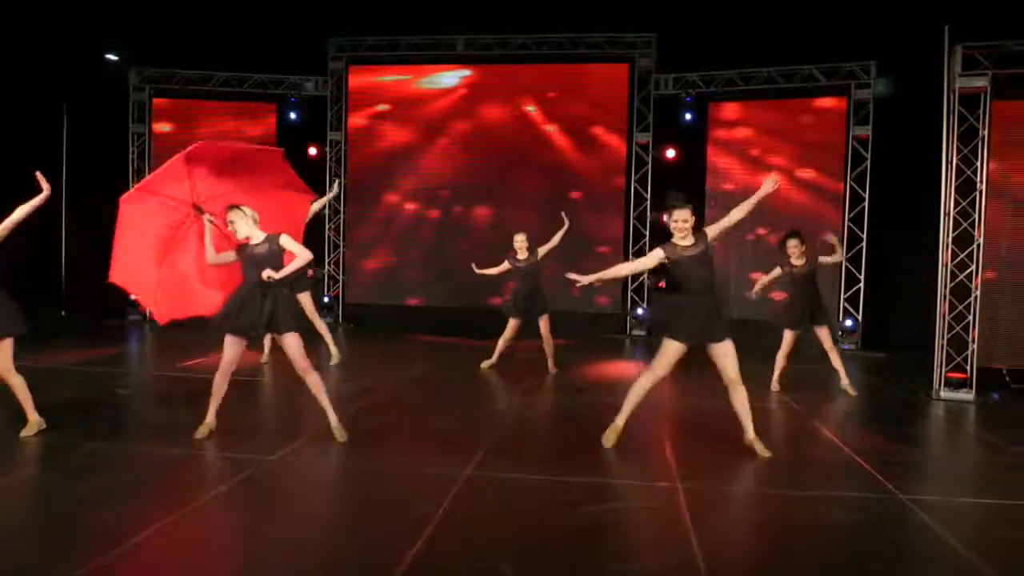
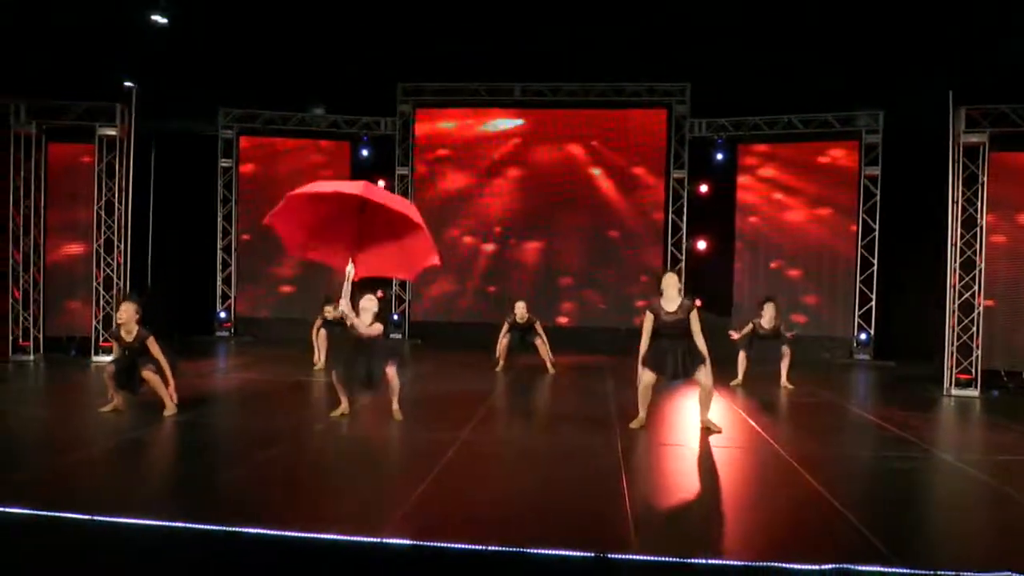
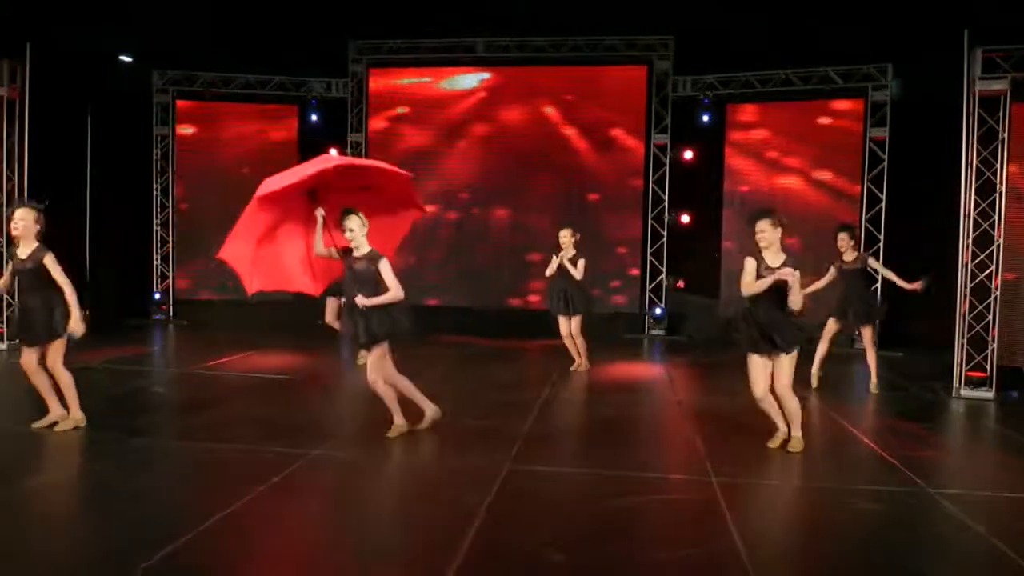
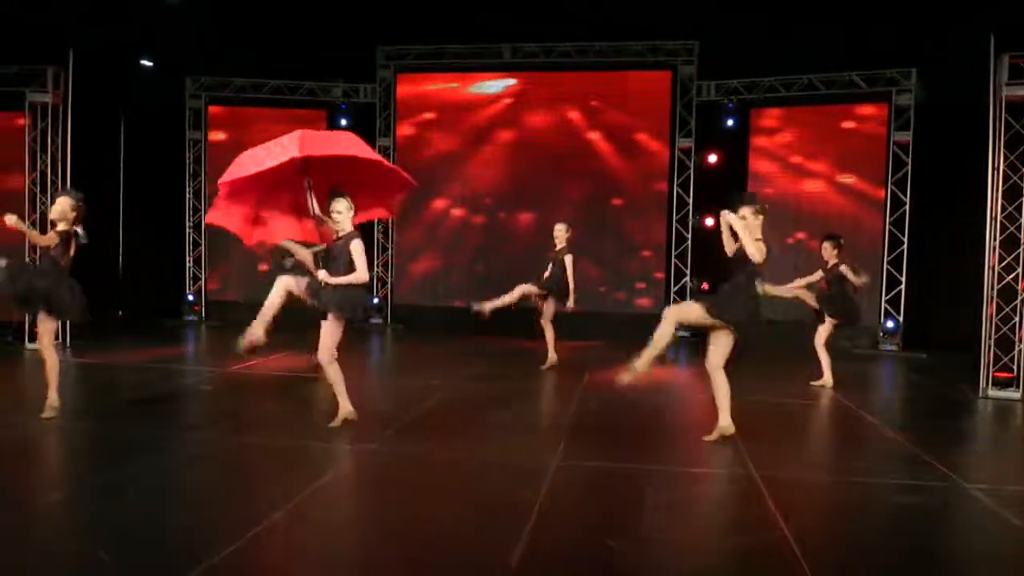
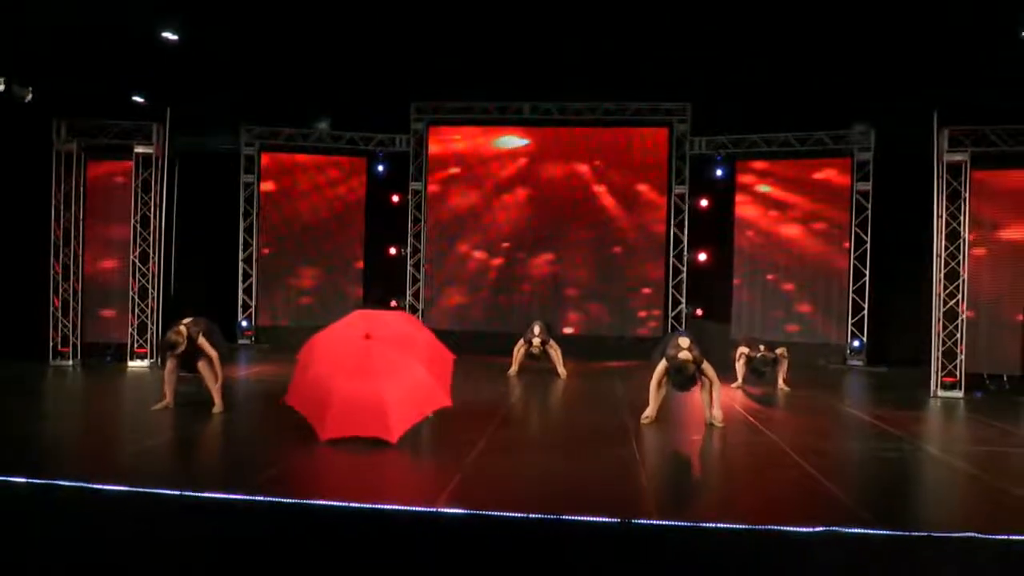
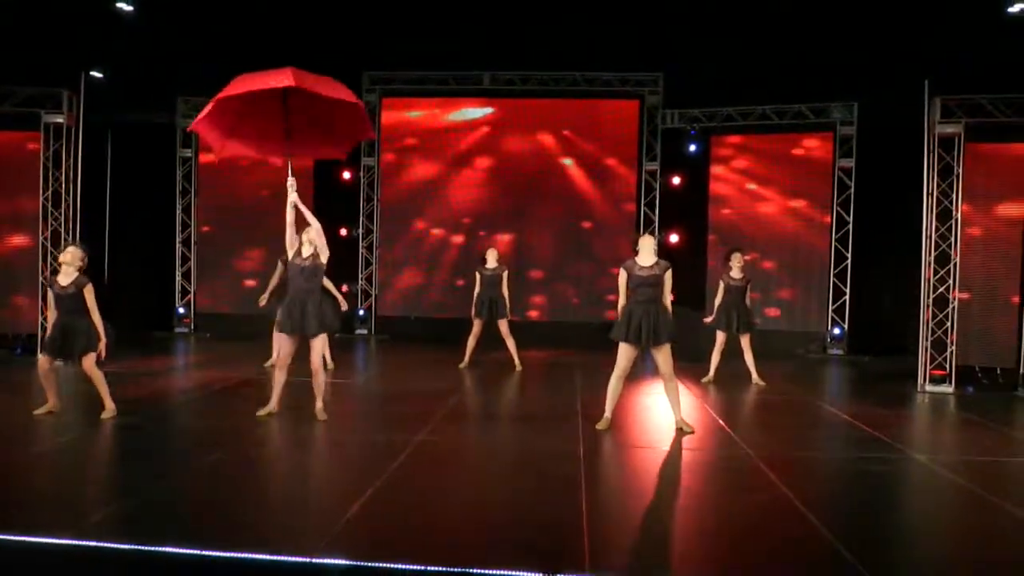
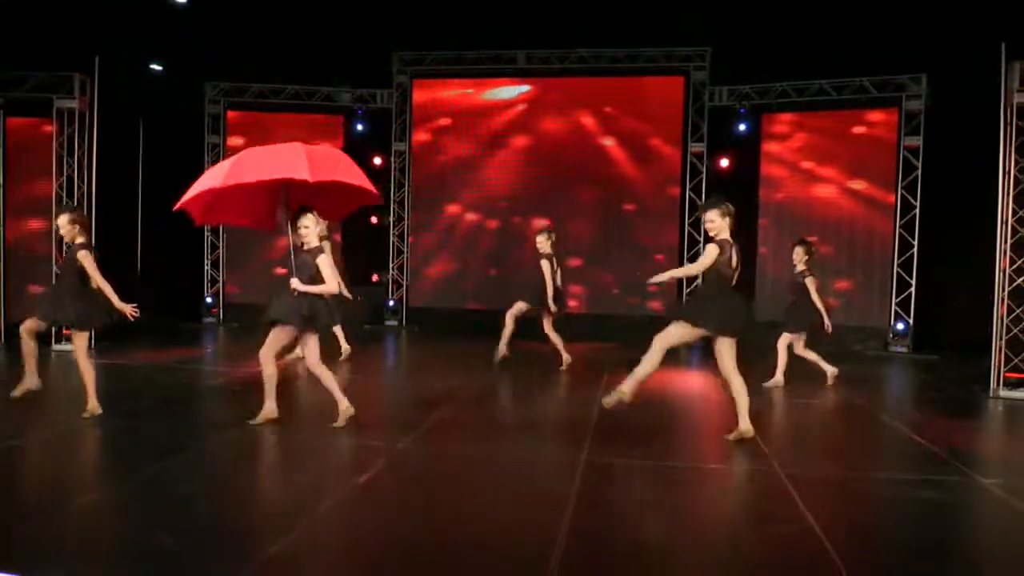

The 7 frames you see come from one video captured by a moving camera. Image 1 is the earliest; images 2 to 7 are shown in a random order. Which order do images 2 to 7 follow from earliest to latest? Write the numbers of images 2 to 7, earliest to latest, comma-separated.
3, 4, 7, 6, 2, 5
